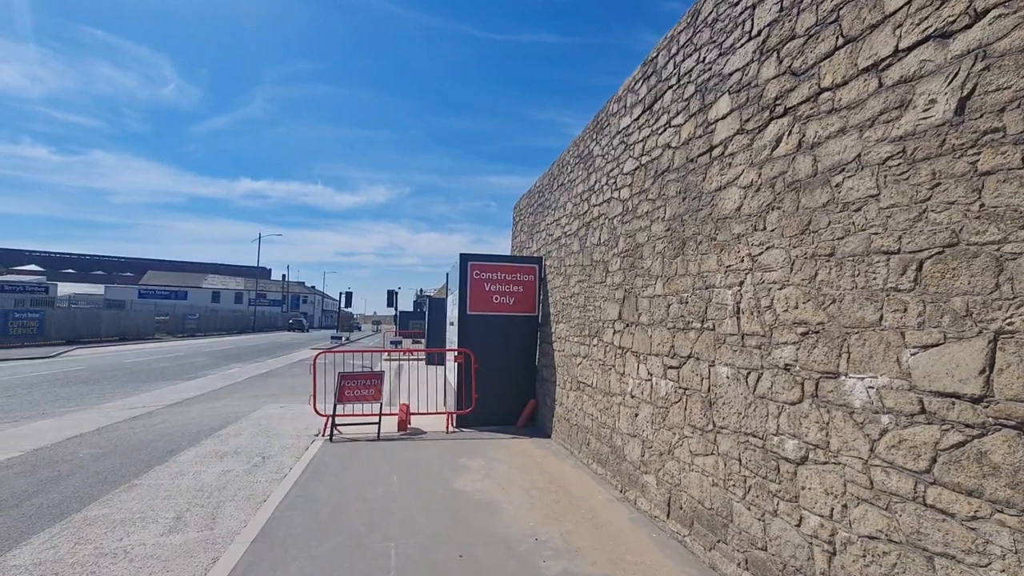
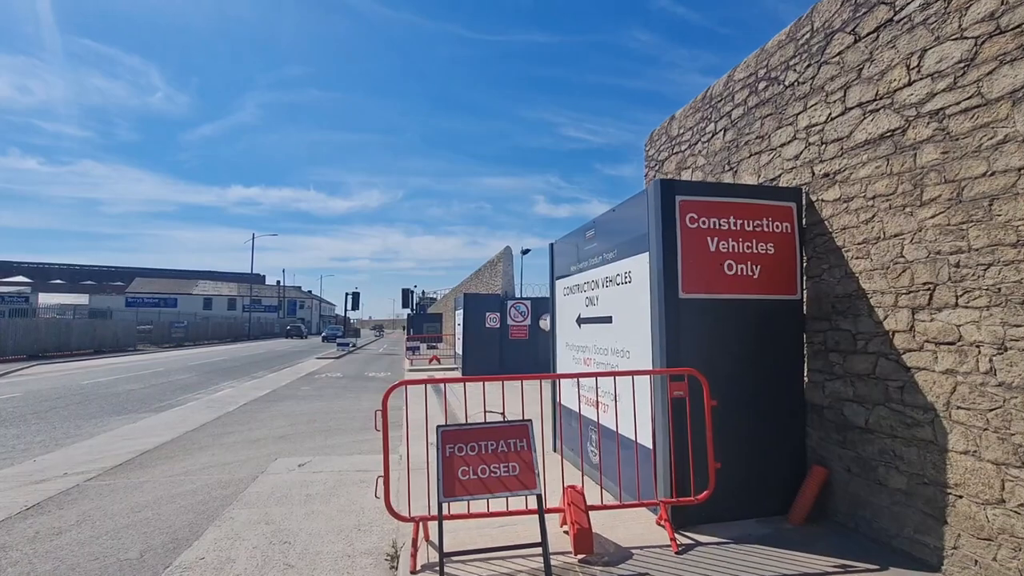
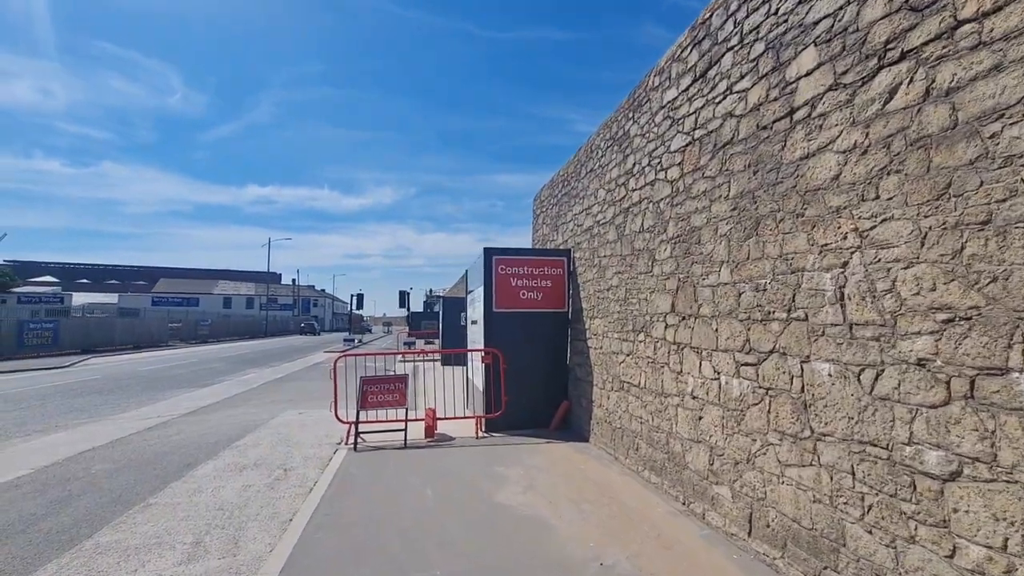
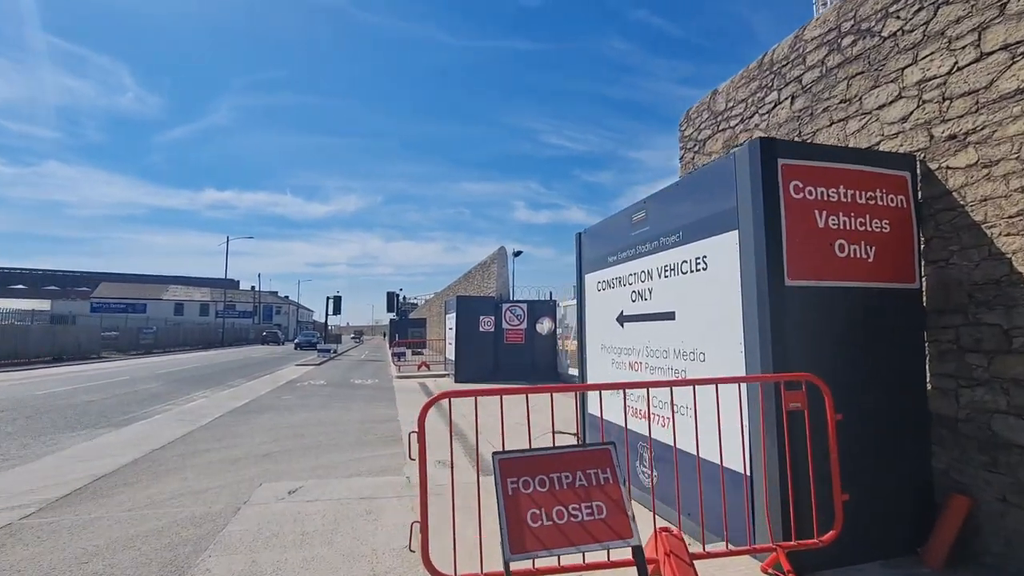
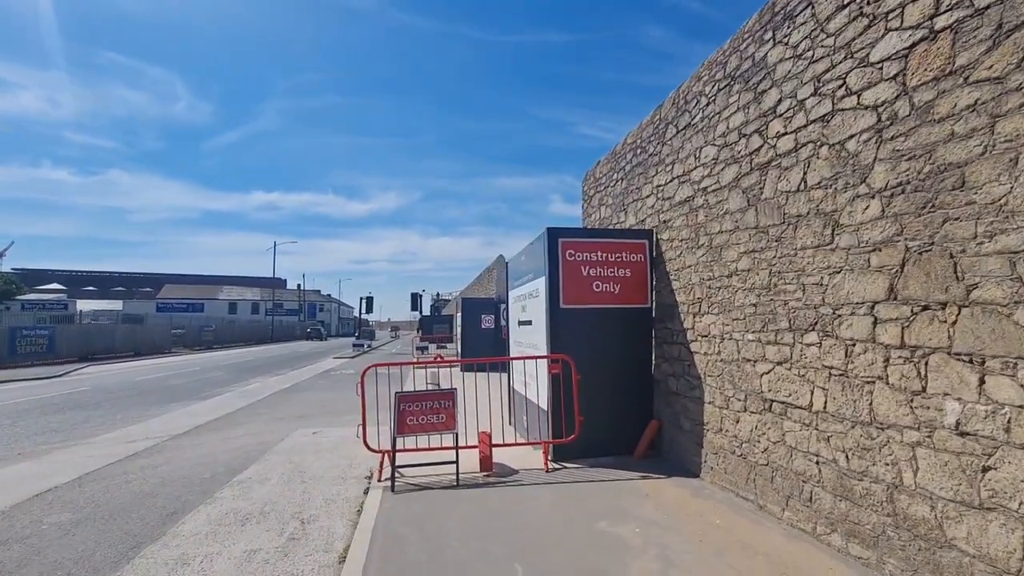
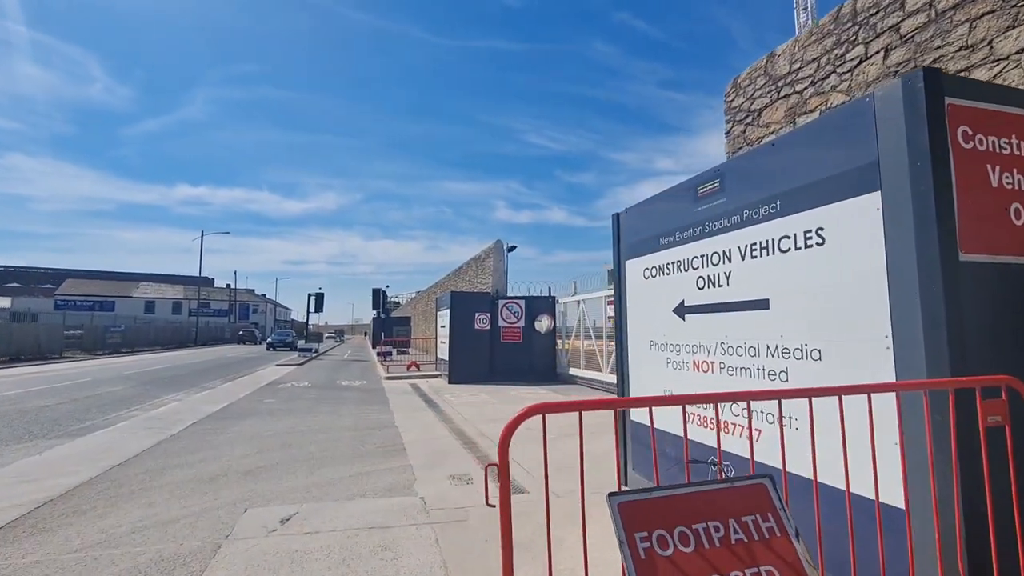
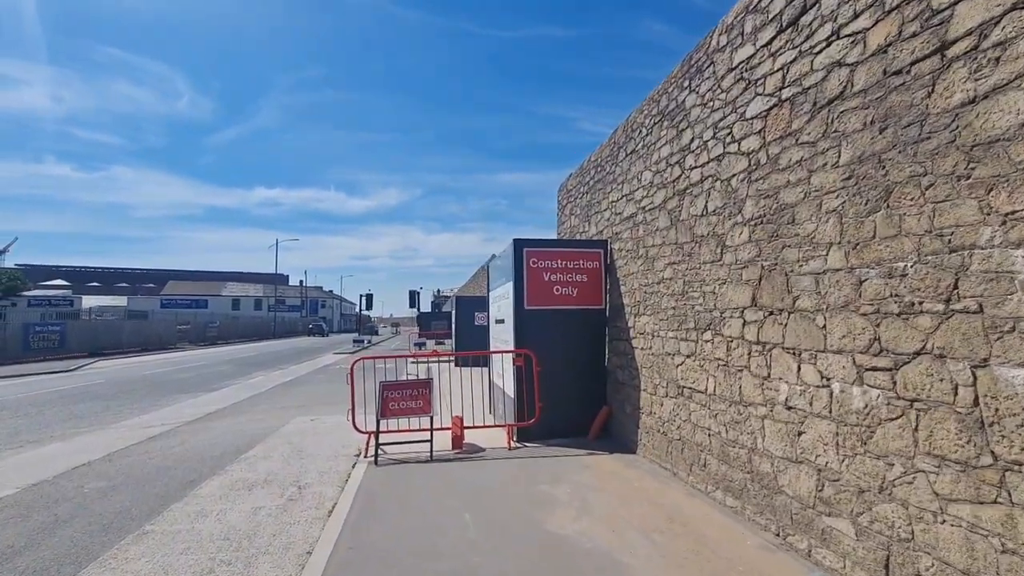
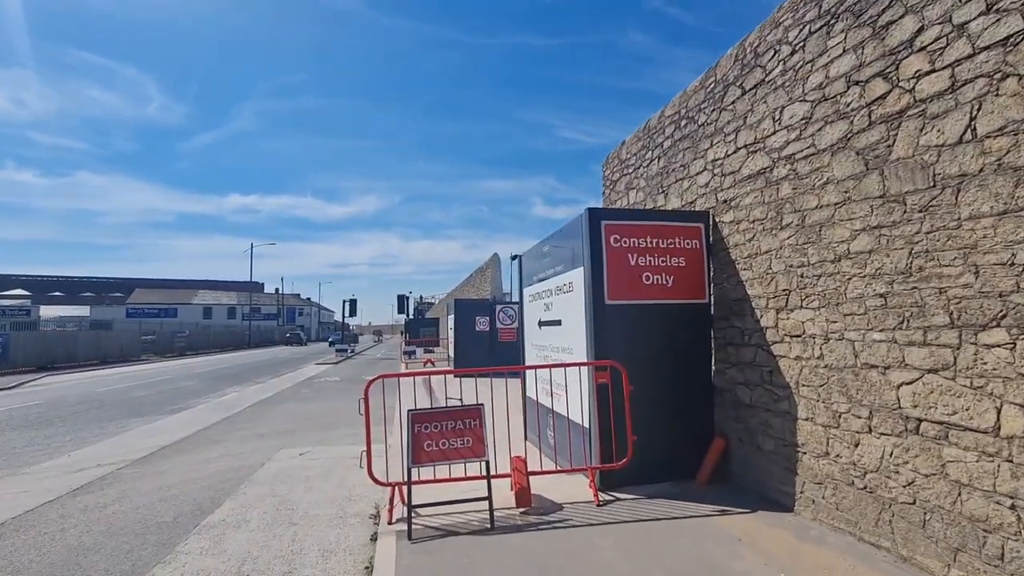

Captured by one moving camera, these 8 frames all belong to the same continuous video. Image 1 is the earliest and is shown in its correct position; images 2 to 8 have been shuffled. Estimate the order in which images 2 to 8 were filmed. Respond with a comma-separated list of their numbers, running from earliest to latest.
3, 7, 5, 8, 2, 4, 6
